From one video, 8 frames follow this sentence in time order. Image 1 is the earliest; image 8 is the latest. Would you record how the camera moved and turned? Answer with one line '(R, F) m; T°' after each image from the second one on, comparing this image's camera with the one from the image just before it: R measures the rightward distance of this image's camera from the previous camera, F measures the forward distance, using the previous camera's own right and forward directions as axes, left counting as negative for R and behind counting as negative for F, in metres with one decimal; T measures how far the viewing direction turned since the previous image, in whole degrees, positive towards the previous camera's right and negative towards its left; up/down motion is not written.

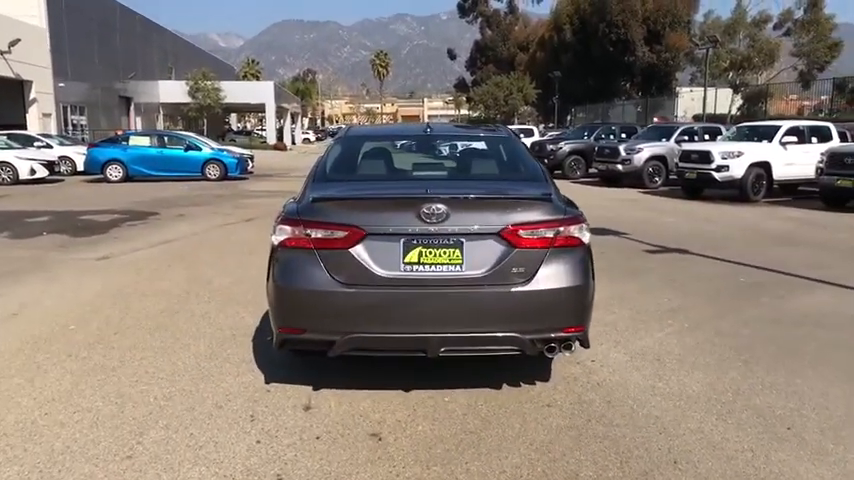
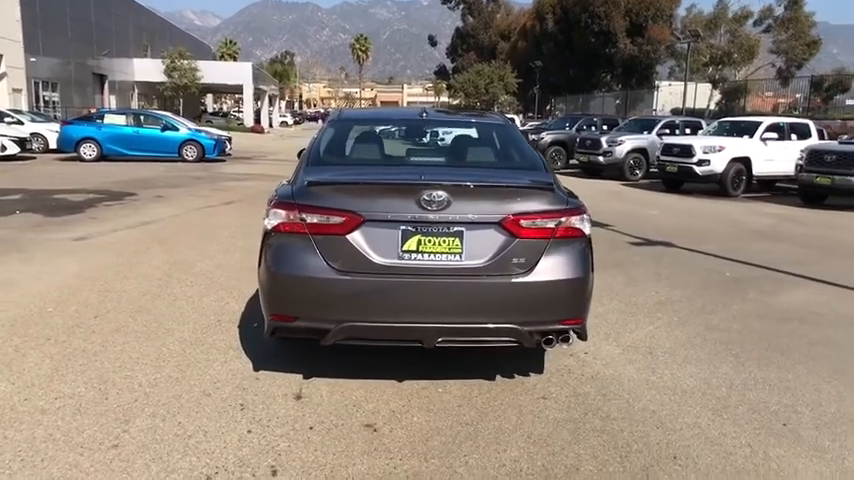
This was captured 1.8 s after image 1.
(-0.2, +0.1) m; +2°
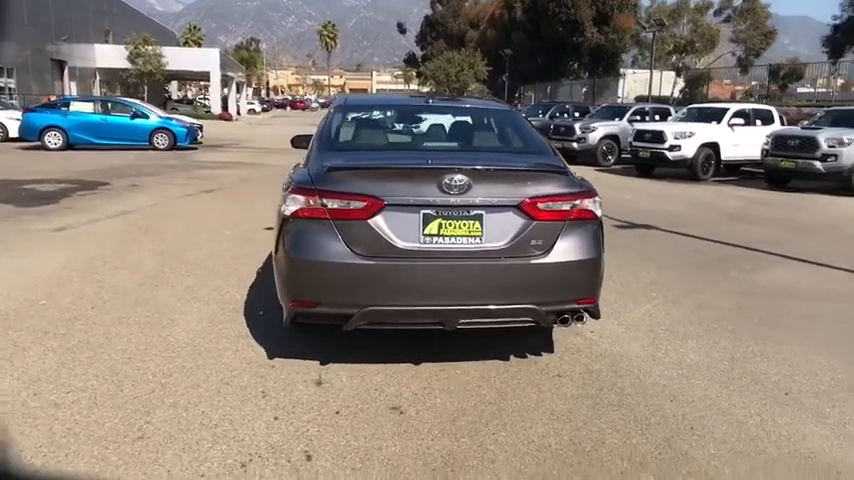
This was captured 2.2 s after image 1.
(-0.3, 0.0) m; +3°
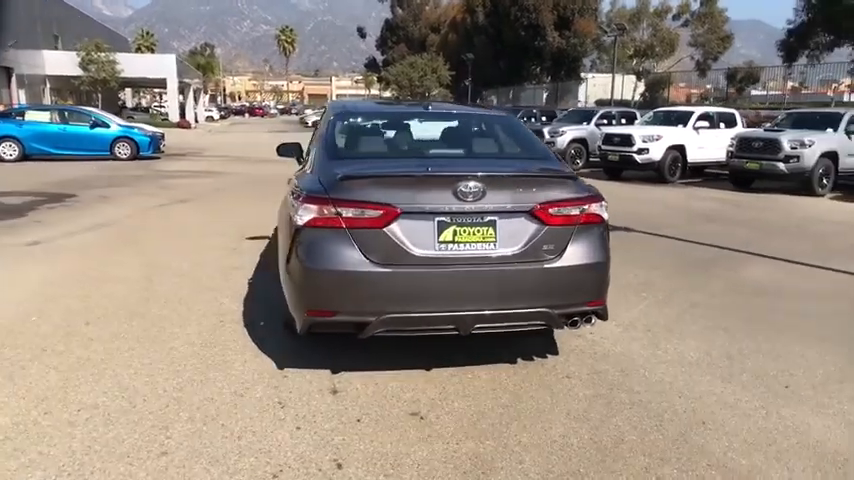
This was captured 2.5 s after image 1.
(-0.4, 0.0) m; +4°
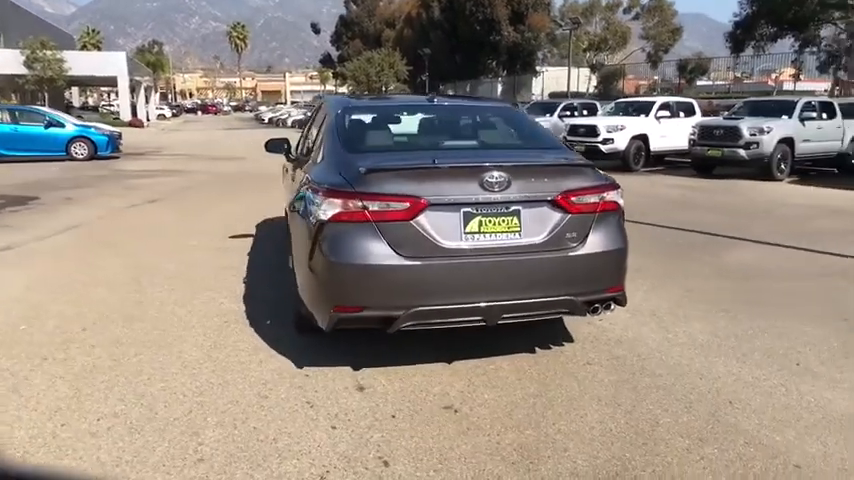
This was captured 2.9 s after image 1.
(-0.5, +0.1) m; +4°
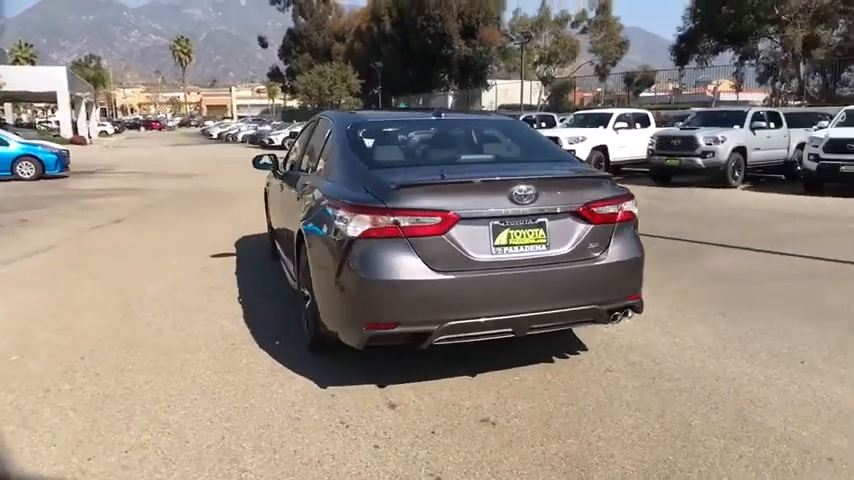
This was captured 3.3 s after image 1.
(-0.5, 0.0) m; +5°
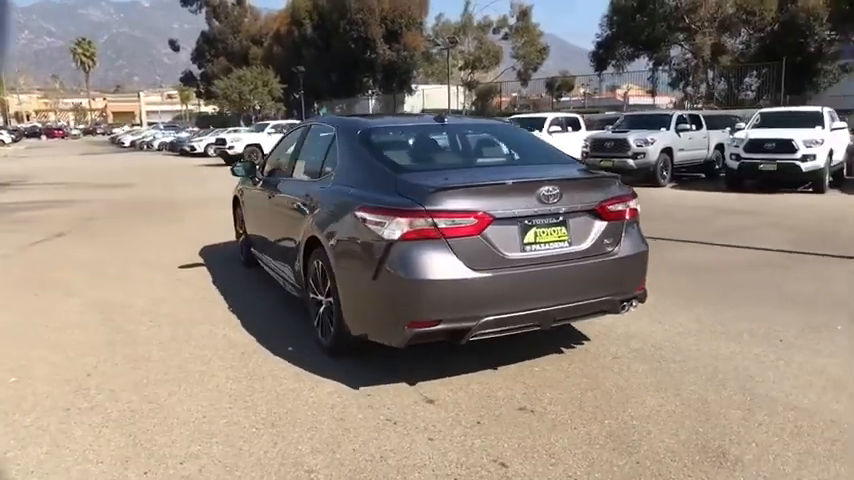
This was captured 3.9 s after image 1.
(-0.8, -0.1) m; +7°
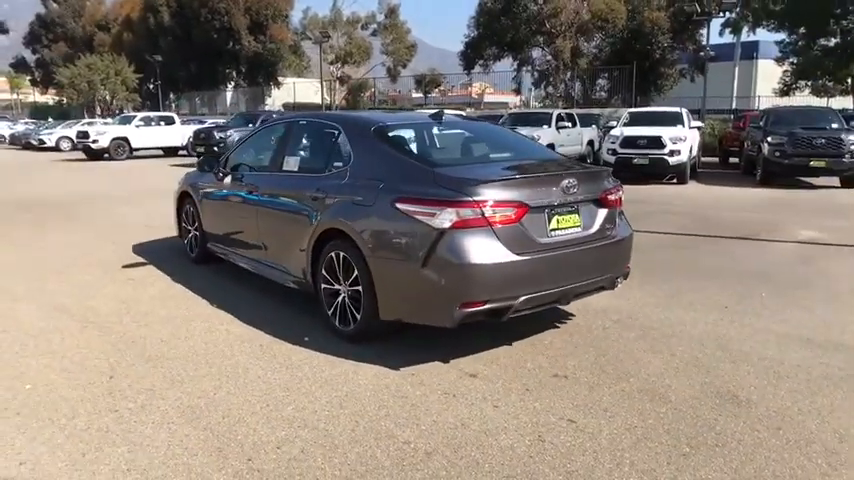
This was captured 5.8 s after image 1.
(-1.4, -0.2) m; +13°
